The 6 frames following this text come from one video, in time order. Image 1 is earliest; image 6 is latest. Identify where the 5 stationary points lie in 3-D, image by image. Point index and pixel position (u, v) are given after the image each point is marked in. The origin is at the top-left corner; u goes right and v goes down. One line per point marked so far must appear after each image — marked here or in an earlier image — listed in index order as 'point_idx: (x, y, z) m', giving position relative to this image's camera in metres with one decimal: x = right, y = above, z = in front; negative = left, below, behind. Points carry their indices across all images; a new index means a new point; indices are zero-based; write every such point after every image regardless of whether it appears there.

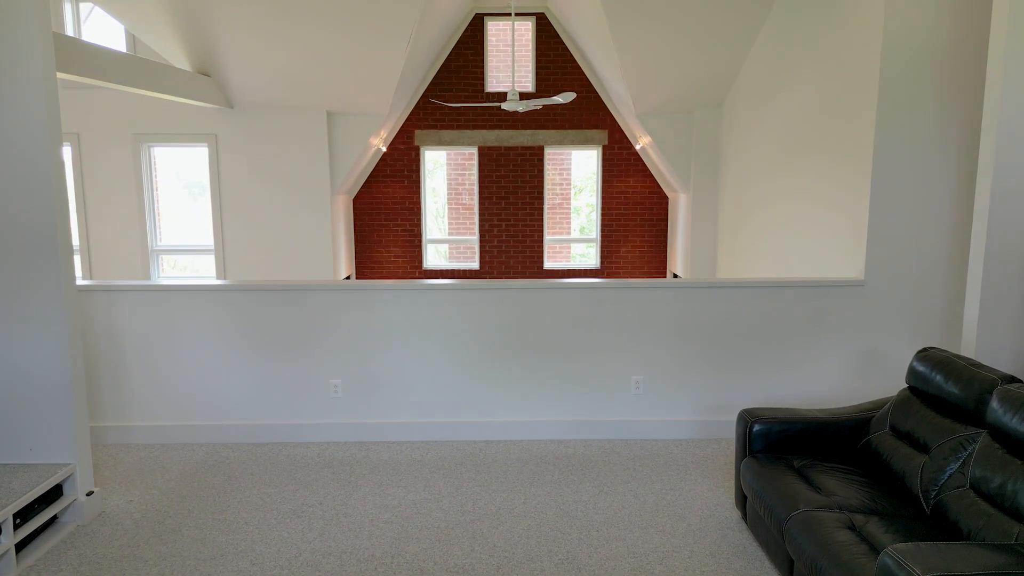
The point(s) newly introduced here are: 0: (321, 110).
0: (-2.4, +2.3, +6.9) m
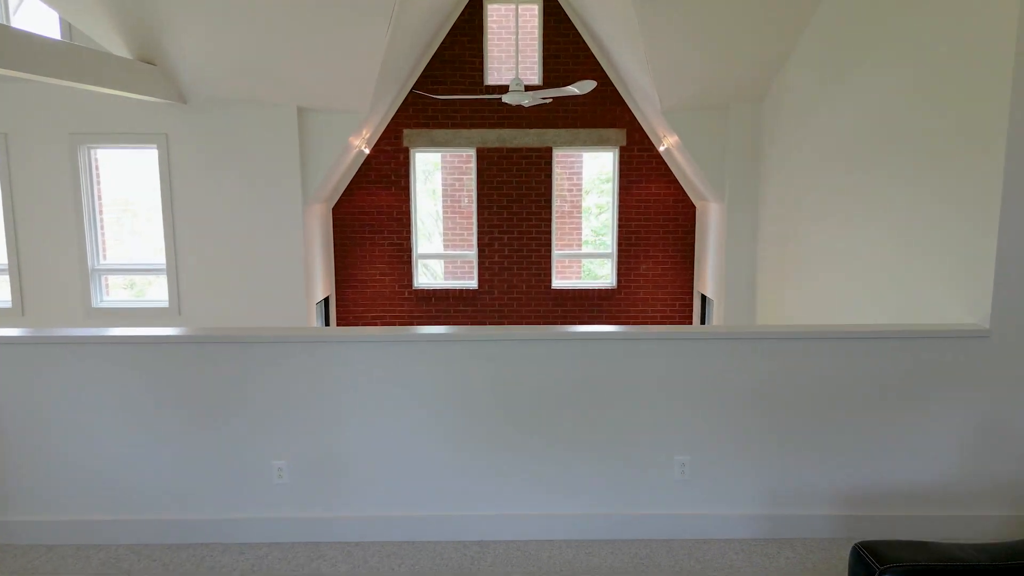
0: (-2.4, +2.0, +5.9) m
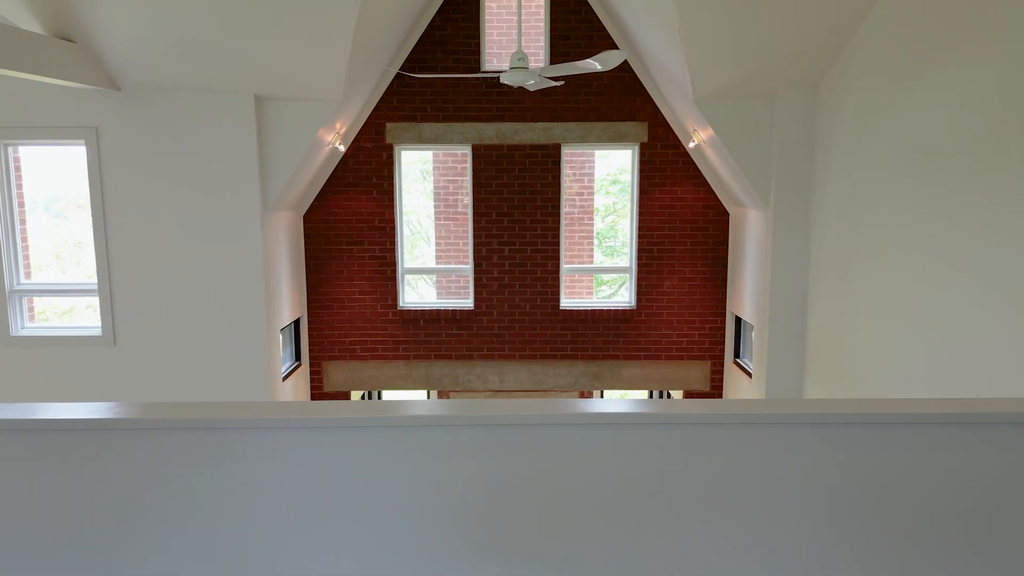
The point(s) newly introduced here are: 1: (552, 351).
0: (-2.4, +1.8, +4.8) m
1: (+0.4, -0.7, +6.1) m
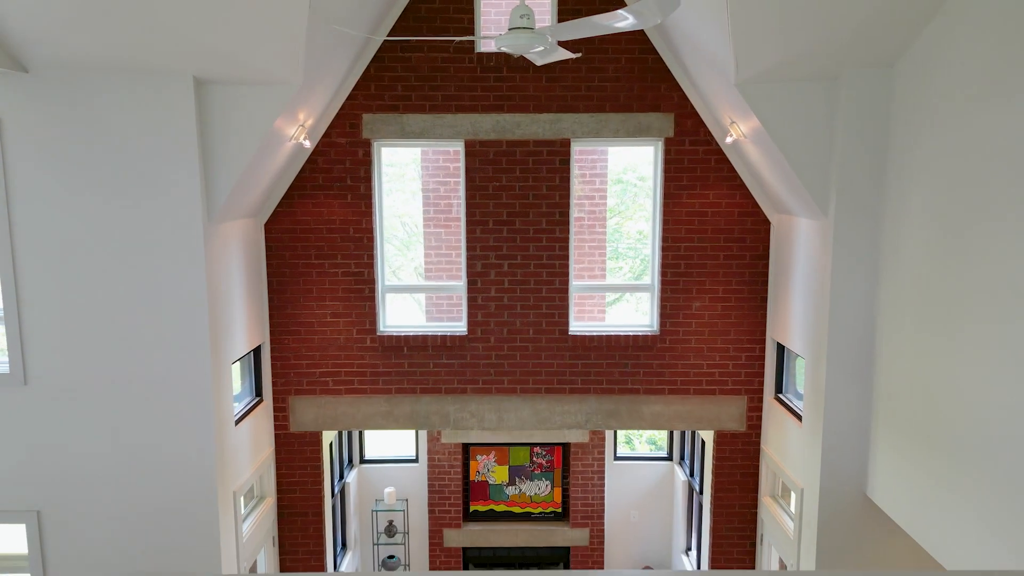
0: (-2.4, +1.5, +3.9) m
1: (+0.4, -0.9, +5.2) m
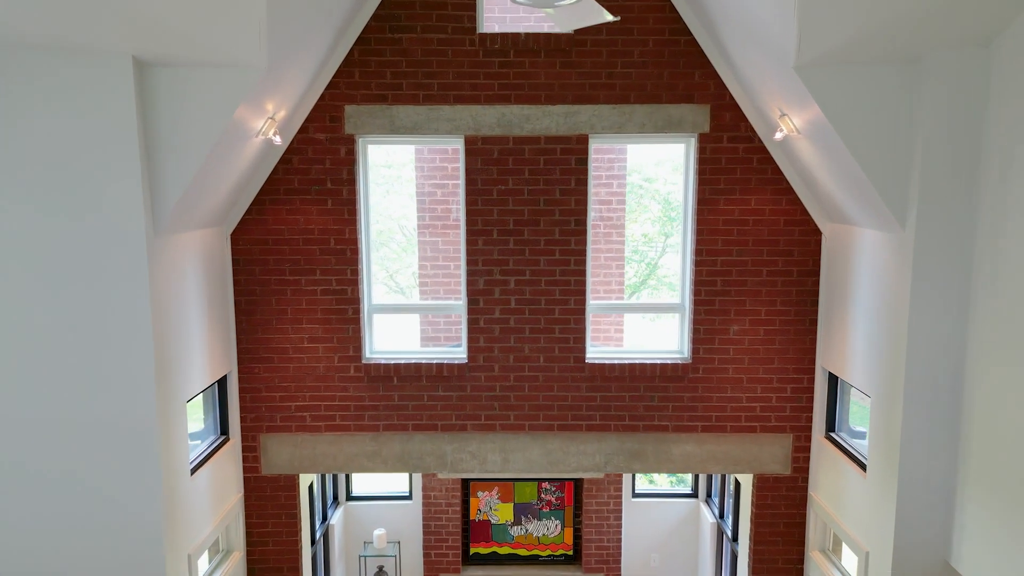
0: (-2.3, +1.4, +3.2) m
1: (+0.5, -1.1, +4.4) m
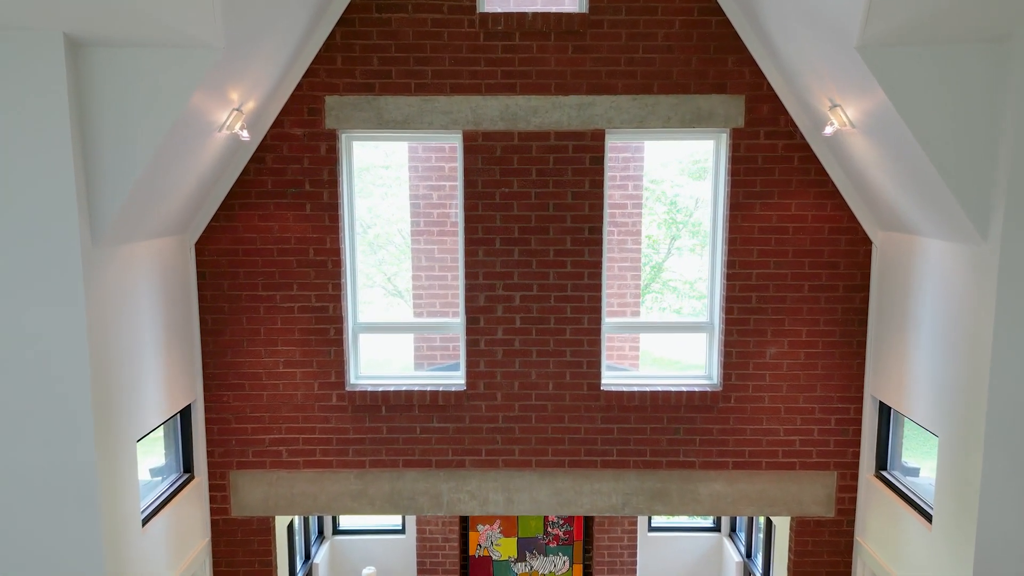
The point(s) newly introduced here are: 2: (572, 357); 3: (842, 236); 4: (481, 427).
0: (-2.3, +1.3, +2.7) m
1: (+0.5, -1.2, +3.9) m
2: (+0.4, -0.5, +3.8) m
3: (+2.3, +0.4, +3.7) m
4: (-0.2, -1.0, +3.9) m
